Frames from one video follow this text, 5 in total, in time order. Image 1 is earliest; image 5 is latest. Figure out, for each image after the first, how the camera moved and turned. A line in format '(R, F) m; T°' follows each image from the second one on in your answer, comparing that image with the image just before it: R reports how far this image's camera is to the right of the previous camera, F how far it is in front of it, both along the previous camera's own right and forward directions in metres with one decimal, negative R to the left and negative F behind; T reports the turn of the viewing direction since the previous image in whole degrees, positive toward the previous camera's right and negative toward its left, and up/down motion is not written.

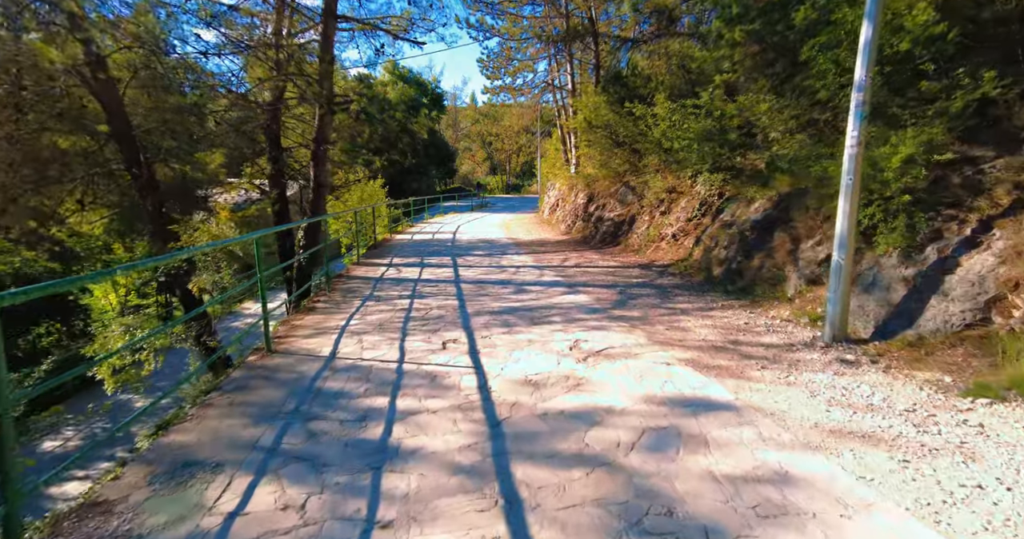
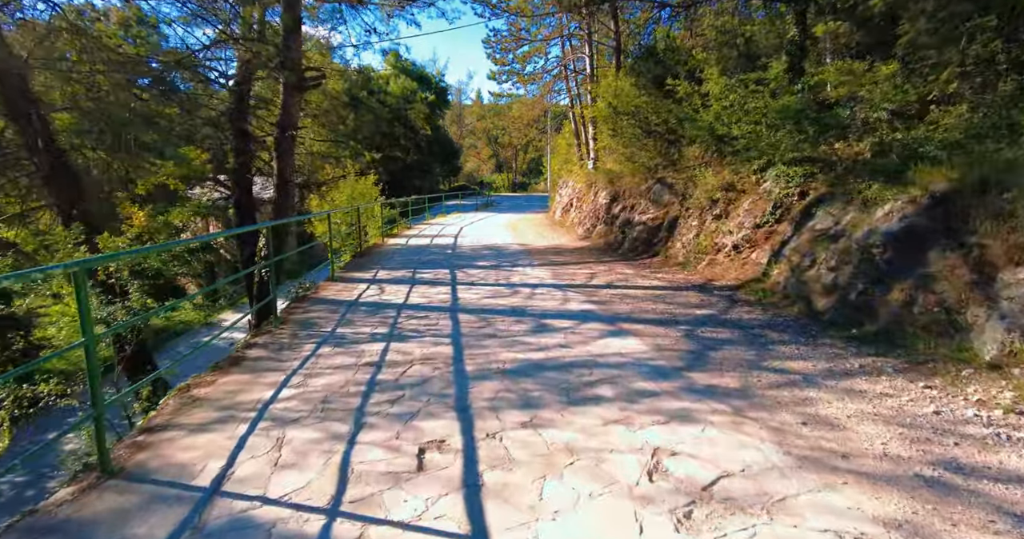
(-0.1, +2.1) m; -1°
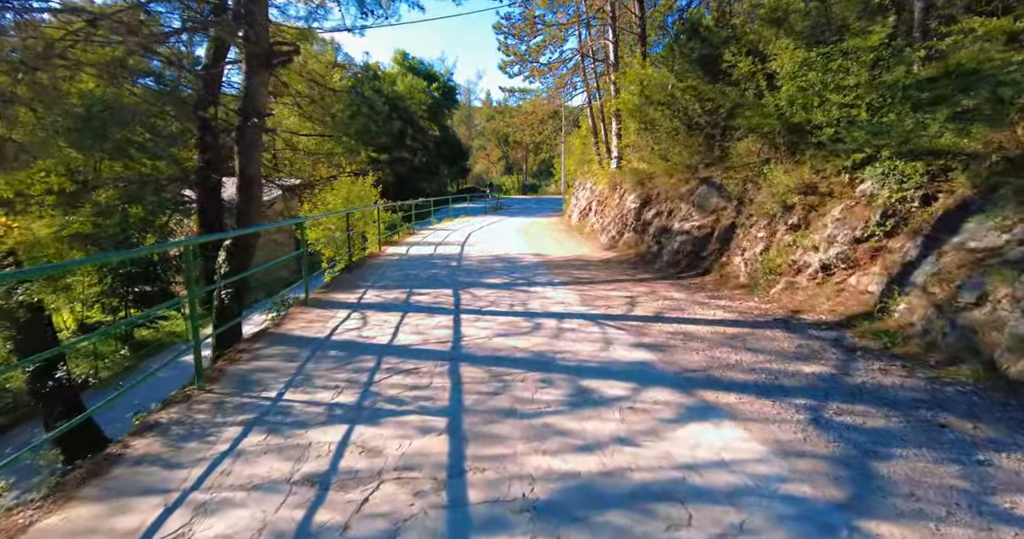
(-0.1, +1.7) m; -1°
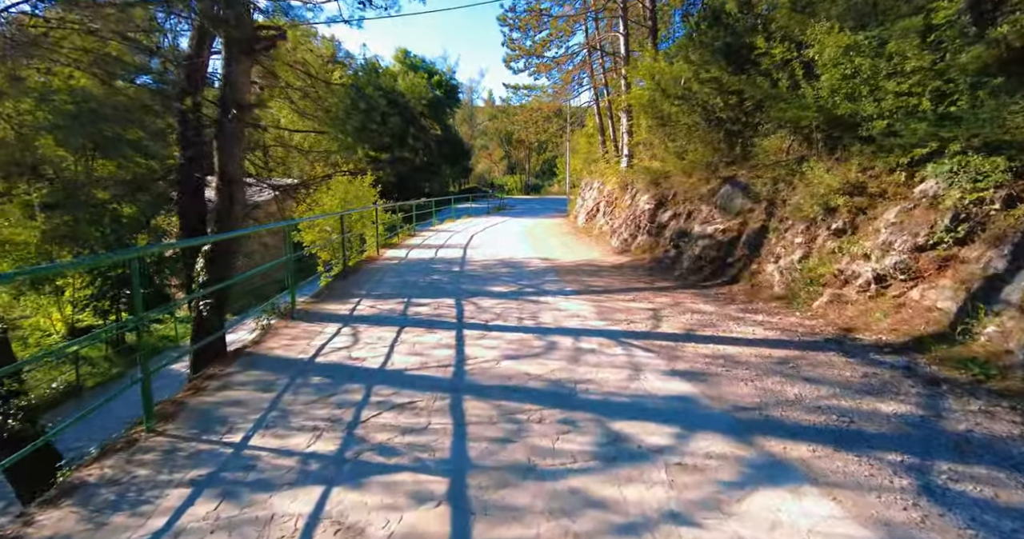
(-0.1, +0.7) m; 0°
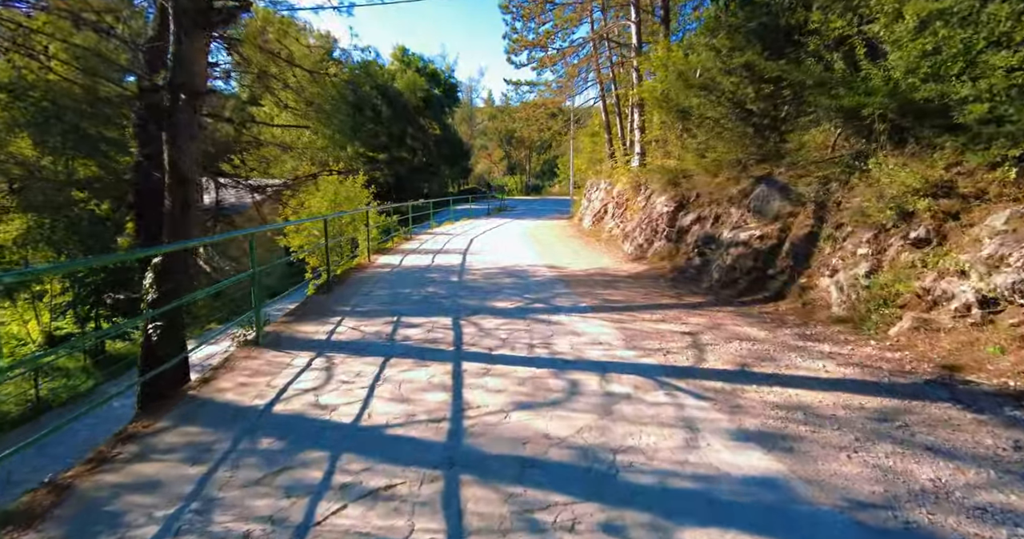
(-0.1, +1.0) m; 0°
